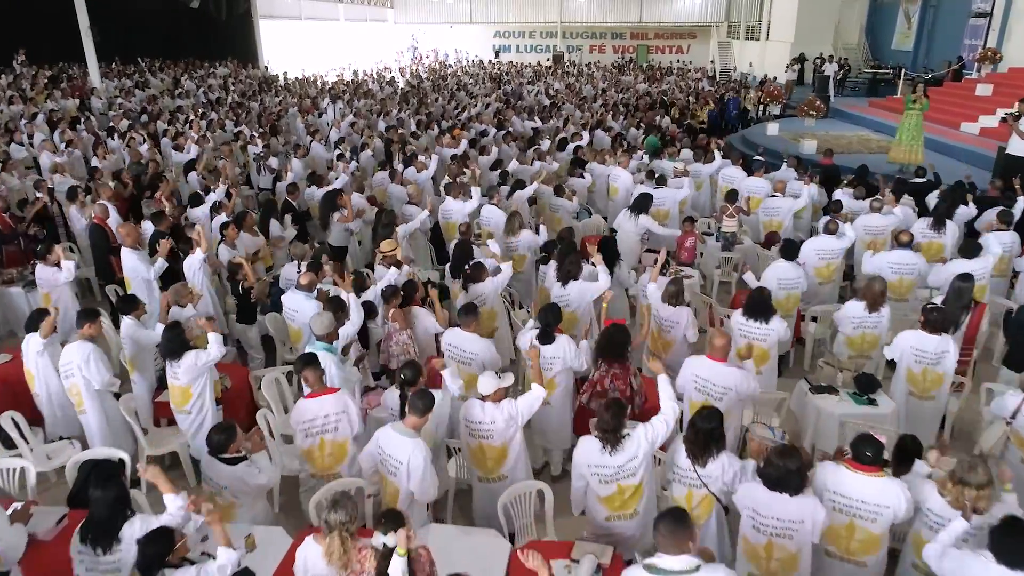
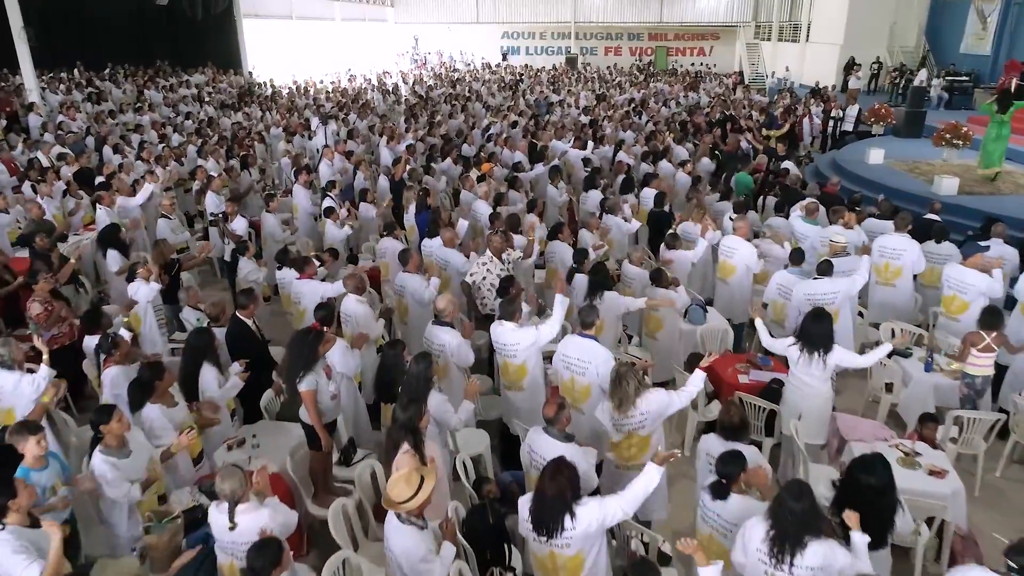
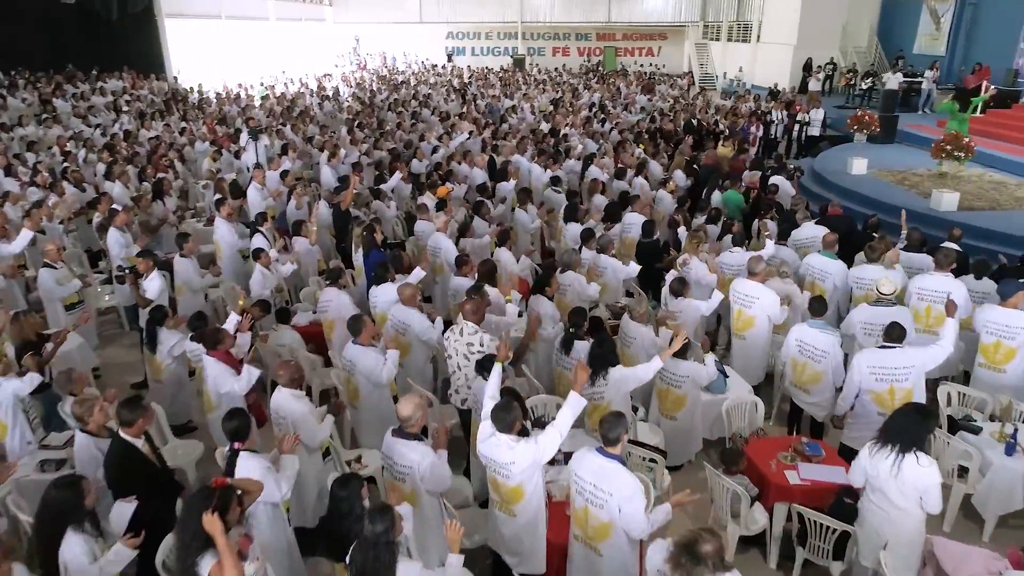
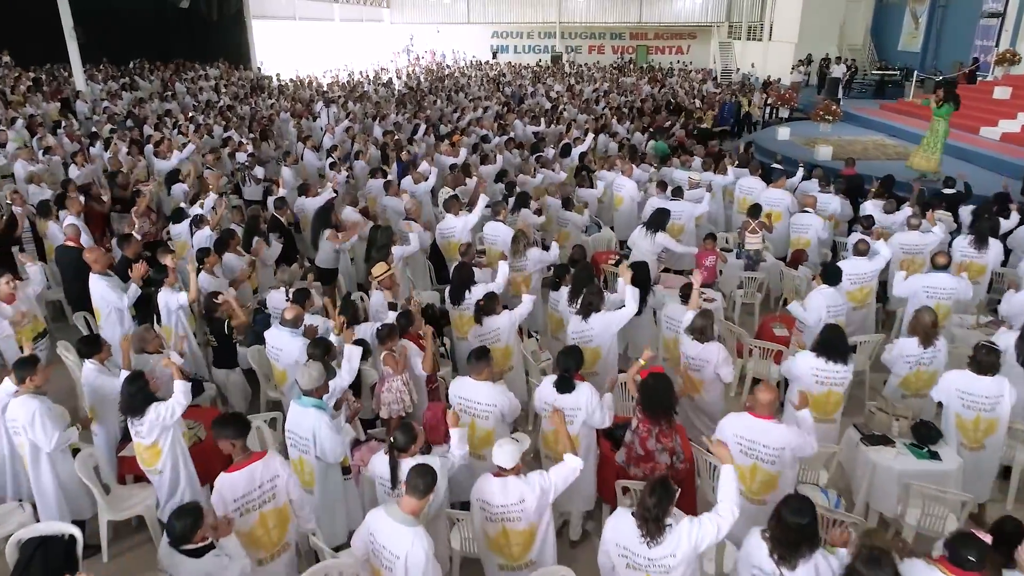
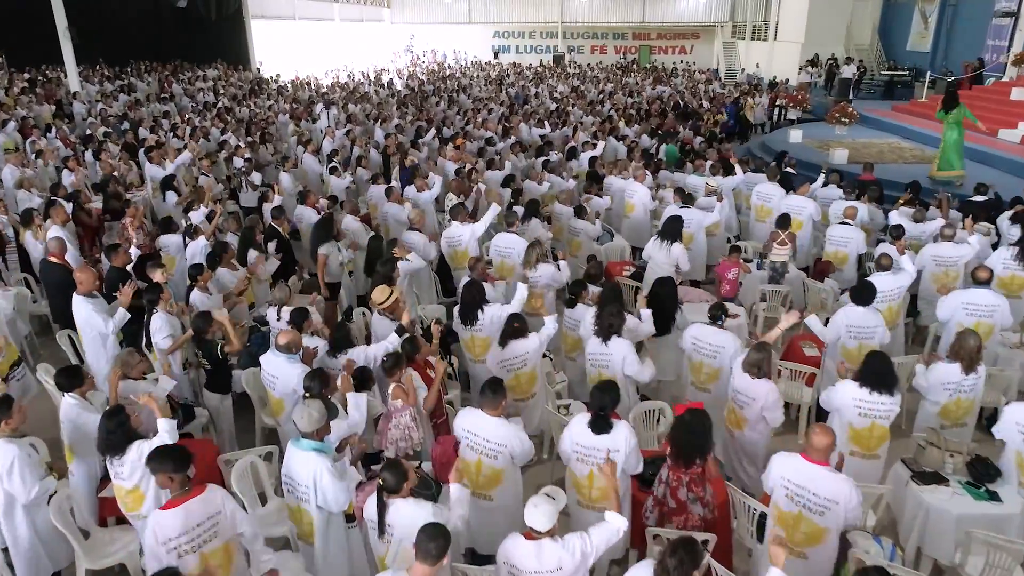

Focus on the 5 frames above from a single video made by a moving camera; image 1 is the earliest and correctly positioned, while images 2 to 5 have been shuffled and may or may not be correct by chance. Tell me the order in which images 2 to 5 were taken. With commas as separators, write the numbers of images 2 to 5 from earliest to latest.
4, 5, 2, 3
